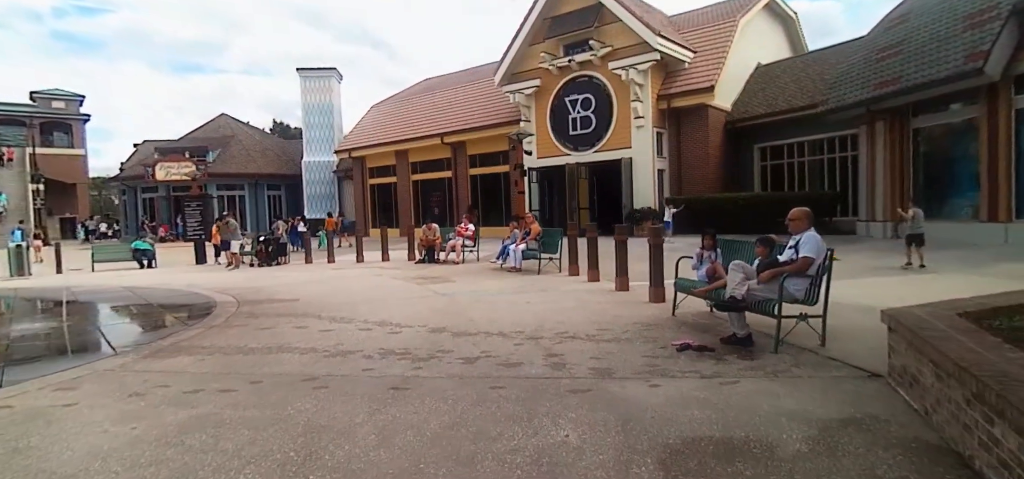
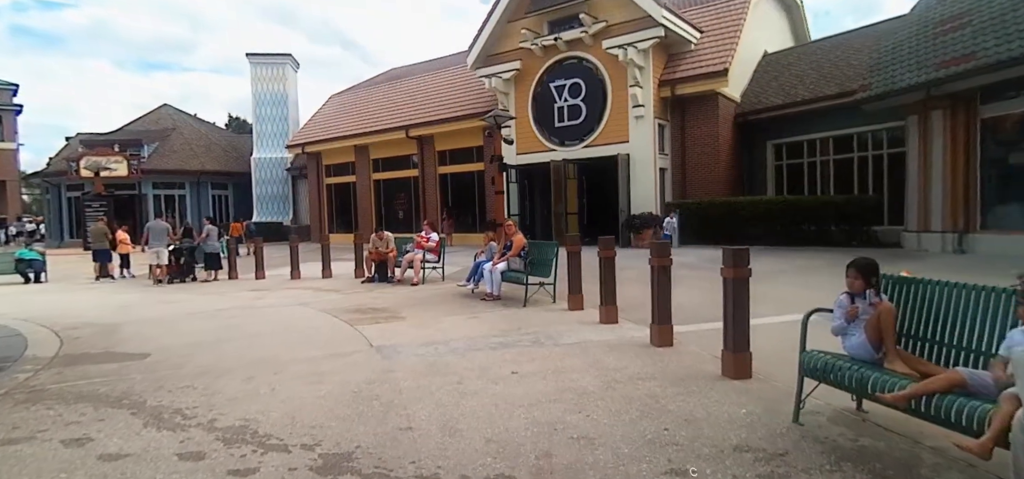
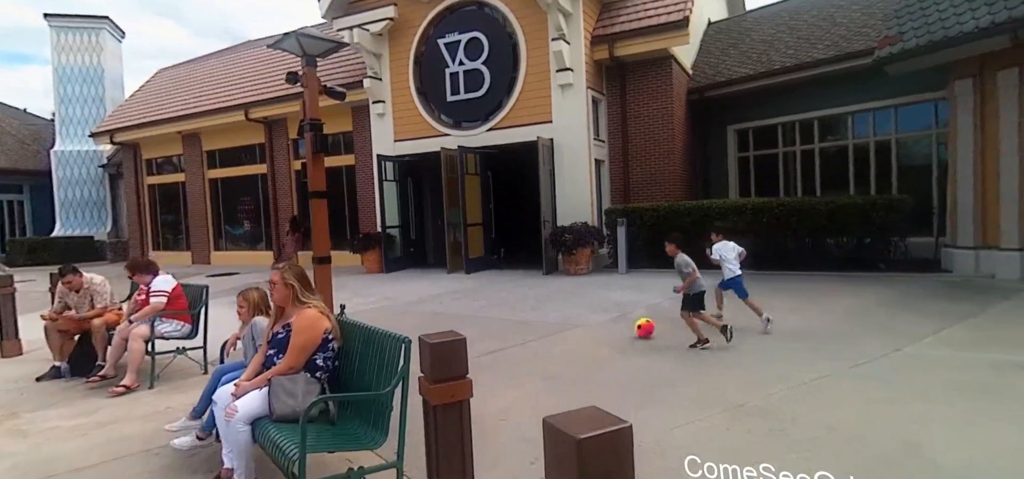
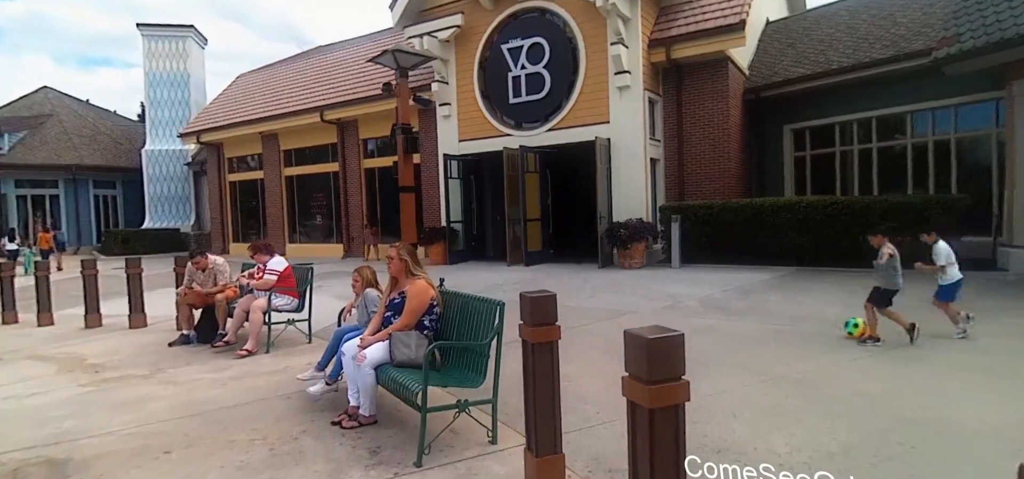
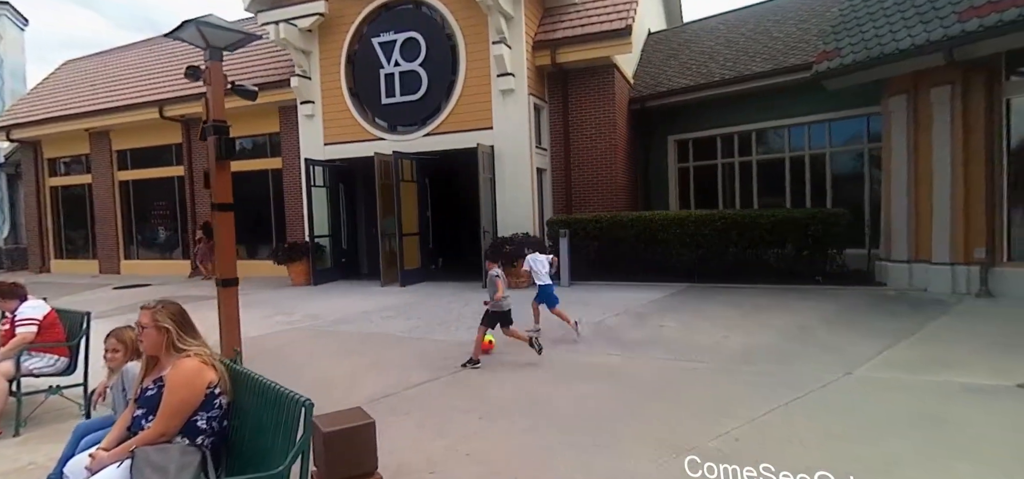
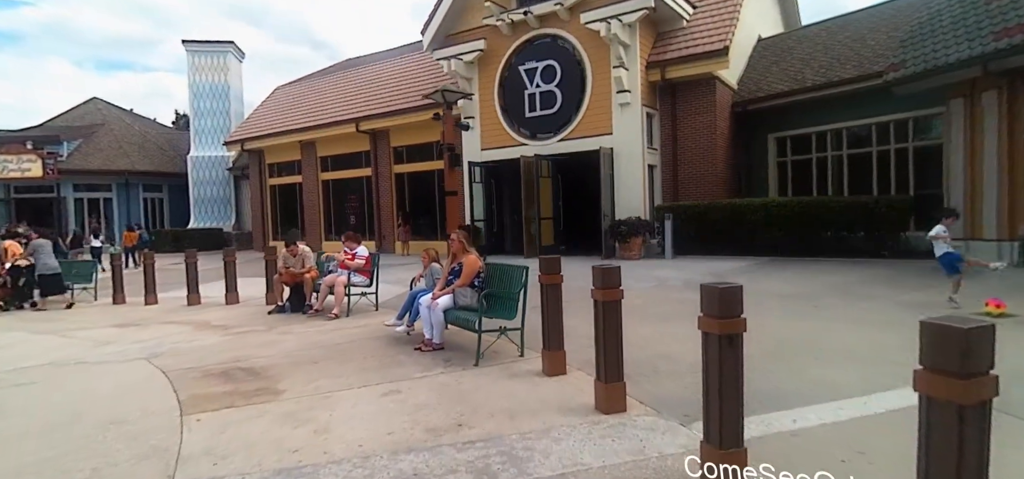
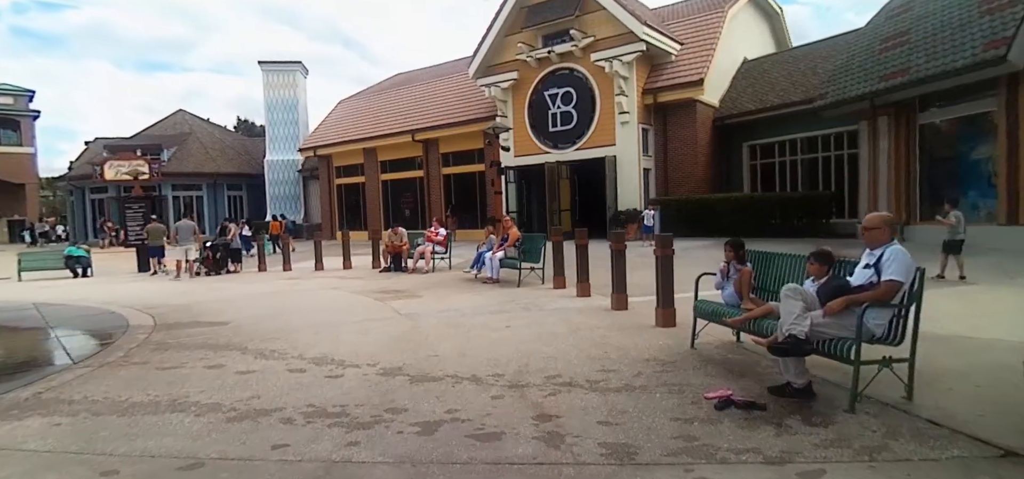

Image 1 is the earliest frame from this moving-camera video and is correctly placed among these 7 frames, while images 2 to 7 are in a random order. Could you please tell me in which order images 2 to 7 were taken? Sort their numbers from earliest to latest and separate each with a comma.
7, 2, 6, 4, 3, 5
